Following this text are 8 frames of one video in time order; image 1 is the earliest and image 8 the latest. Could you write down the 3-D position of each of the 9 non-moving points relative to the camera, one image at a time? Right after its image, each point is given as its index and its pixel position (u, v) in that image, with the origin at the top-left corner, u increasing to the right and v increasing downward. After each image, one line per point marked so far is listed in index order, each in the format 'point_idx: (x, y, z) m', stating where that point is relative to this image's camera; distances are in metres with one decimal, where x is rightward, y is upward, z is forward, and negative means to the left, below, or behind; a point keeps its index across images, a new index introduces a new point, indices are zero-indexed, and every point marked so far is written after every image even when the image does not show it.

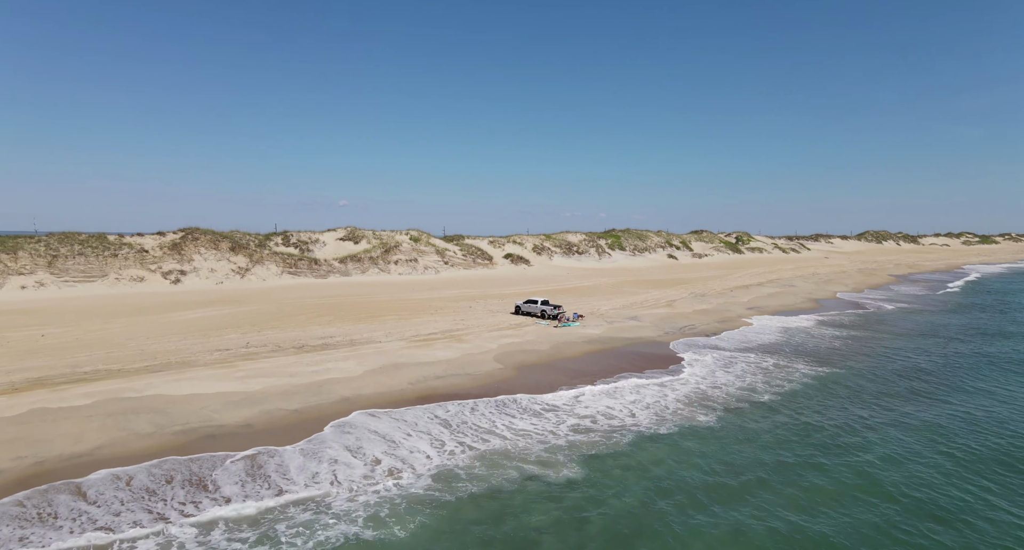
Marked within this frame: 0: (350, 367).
0: (-5.9, -3.3, +18.8) m
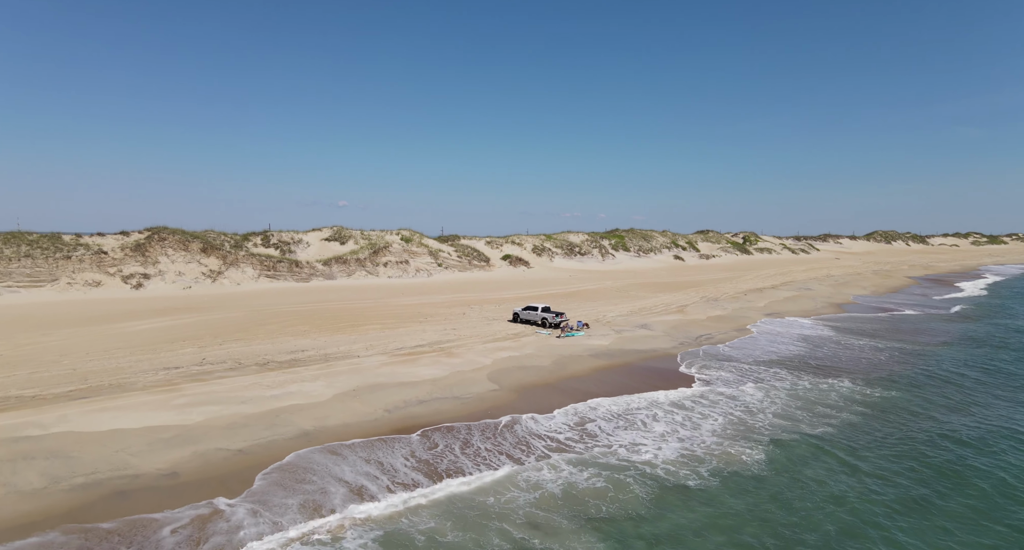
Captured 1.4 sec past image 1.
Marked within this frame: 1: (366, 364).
0: (-6.0, -3.5, +15.9) m
1: (-5.3, -3.3, +18.9) m
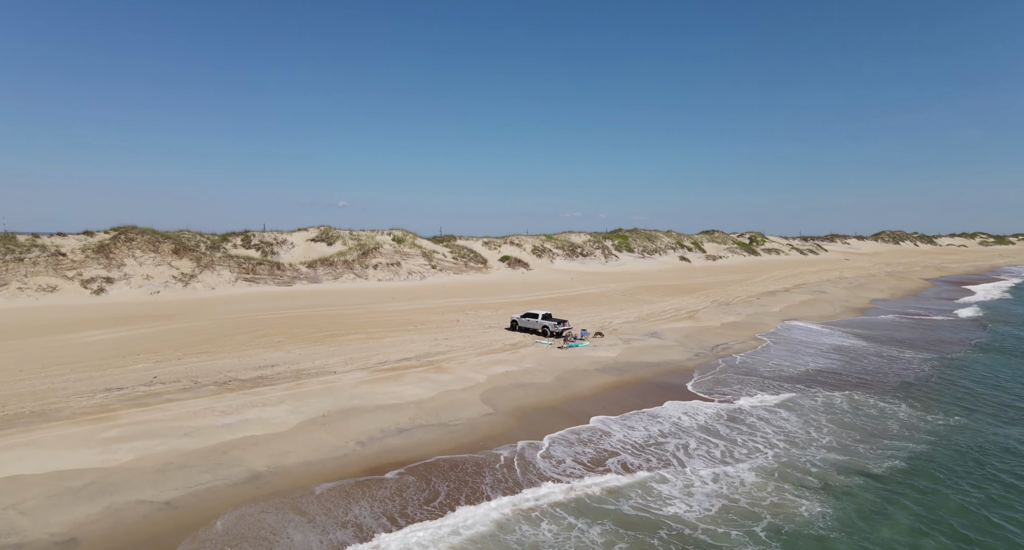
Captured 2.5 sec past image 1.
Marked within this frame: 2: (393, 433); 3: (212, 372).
0: (-6.1, -3.7, +13.6) m
1: (-5.4, -3.5, +16.5) m
2: (-3.1, -4.1, +13.3) m
3: (-9.6, -3.1, +16.6) m
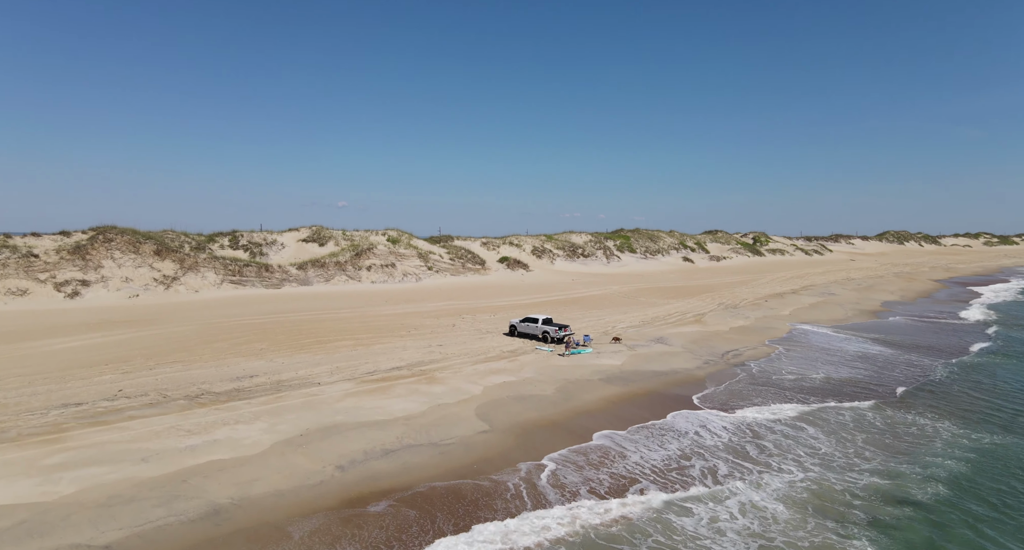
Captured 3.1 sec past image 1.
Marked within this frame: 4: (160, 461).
0: (-6.1, -3.8, +12.3) m
1: (-5.5, -3.6, +15.2) m
2: (-3.1, -4.2, +12.0) m
3: (-9.7, -3.2, +15.3) m
4: (-7.3, -3.9, +10.7) m
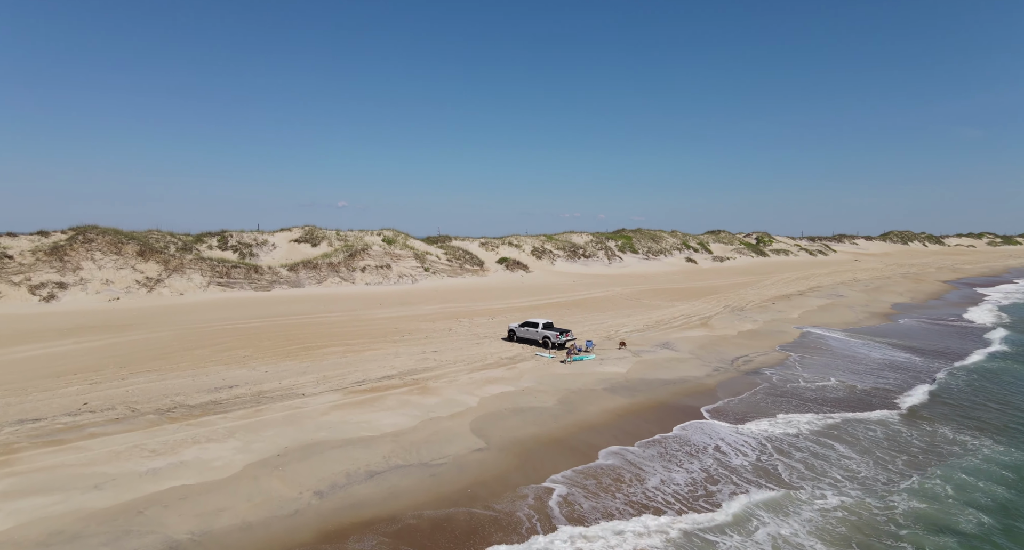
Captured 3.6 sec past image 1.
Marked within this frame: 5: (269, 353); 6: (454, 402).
0: (-6.2, -3.9, +11.1) m
1: (-5.6, -3.7, +14.1) m
2: (-3.2, -4.3, +10.9) m
3: (-9.7, -3.3, +14.2) m
4: (-7.3, -3.9, +9.6) m
5: (-8.9, -2.9, +18.9) m
6: (-1.7, -3.8, +15.3) m
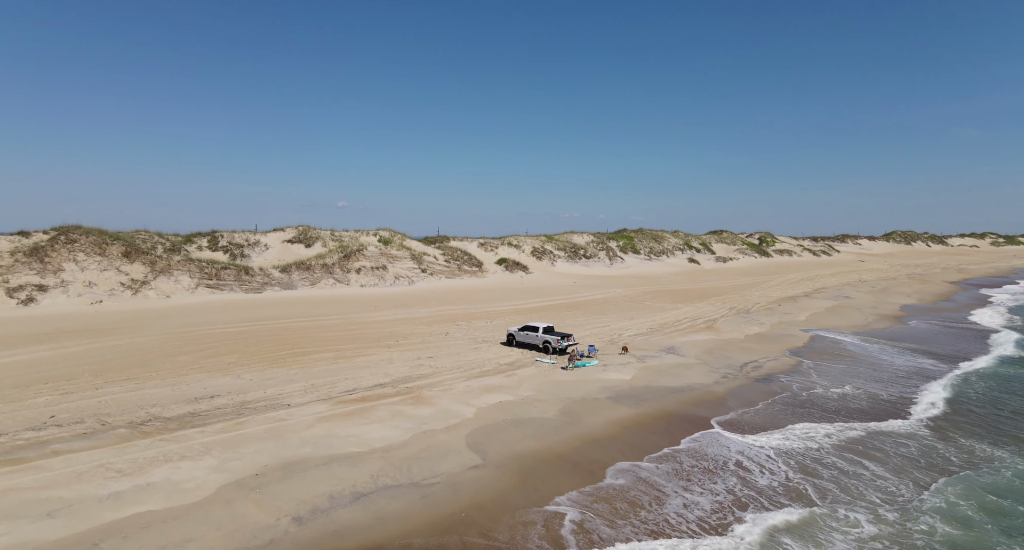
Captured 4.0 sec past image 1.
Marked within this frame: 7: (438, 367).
0: (-6.2, -4.0, +10.2) m
1: (-5.6, -3.7, +13.2) m
2: (-3.2, -4.3, +10.0) m
3: (-9.8, -3.4, +13.3) m
4: (-7.4, -4.0, +8.7) m
5: (-8.9, -2.9, +18.0) m
6: (-1.8, -3.8, +14.4) m
7: (-2.7, -3.3, +18.4) m
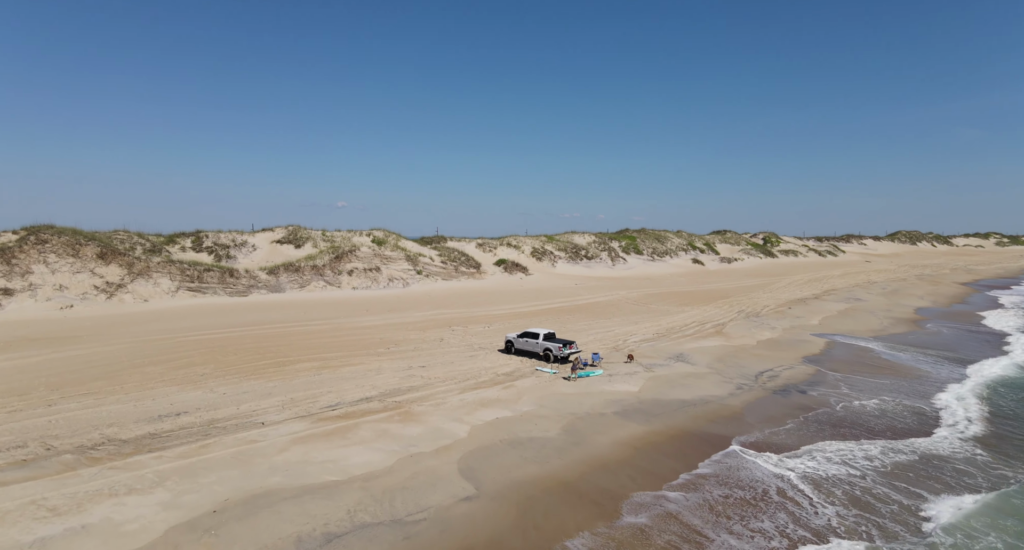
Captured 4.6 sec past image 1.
0: (-6.3, -4.1, +8.8) m
1: (-5.6, -3.8, +11.8) m
2: (-3.3, -4.5, +8.6) m
3: (-9.8, -3.5, +11.9) m
4: (-7.4, -4.1, +7.3) m
5: (-9.0, -3.1, +16.6) m
6: (-1.8, -4.0, +13.0) m
7: (-2.7, -3.4, +17.0) m
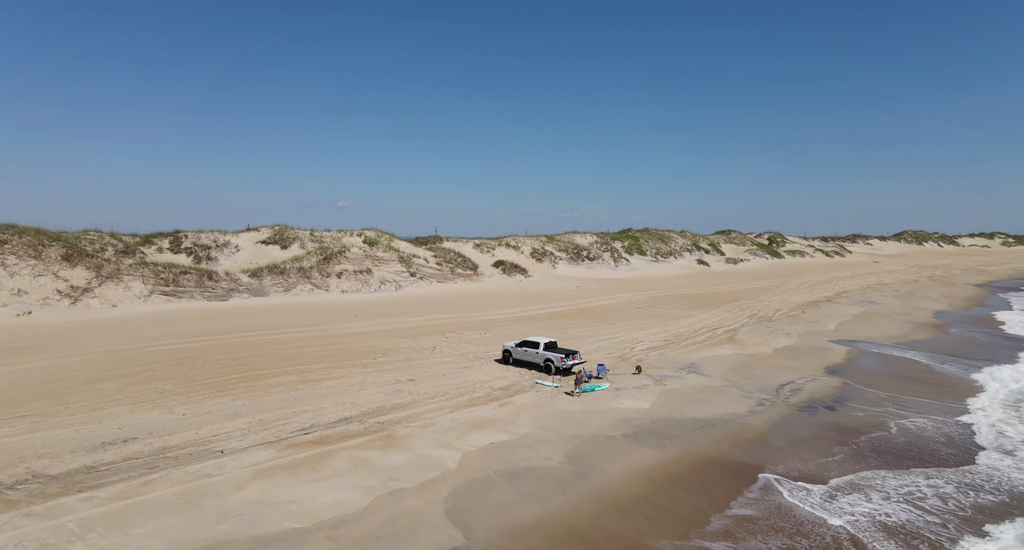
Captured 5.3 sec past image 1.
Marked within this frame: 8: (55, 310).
0: (-6.3, -4.2, +7.1) m
1: (-5.7, -4.0, +10.1) m
2: (-3.3, -4.6, +6.9) m
3: (-9.9, -3.7, +10.2) m
4: (-7.5, -4.3, +5.6) m
5: (-9.1, -3.2, +14.9) m
6: (-1.9, -4.1, +11.4) m
7: (-2.8, -3.5, +15.3) m
8: (-17.2, -1.3, +19.6) m
